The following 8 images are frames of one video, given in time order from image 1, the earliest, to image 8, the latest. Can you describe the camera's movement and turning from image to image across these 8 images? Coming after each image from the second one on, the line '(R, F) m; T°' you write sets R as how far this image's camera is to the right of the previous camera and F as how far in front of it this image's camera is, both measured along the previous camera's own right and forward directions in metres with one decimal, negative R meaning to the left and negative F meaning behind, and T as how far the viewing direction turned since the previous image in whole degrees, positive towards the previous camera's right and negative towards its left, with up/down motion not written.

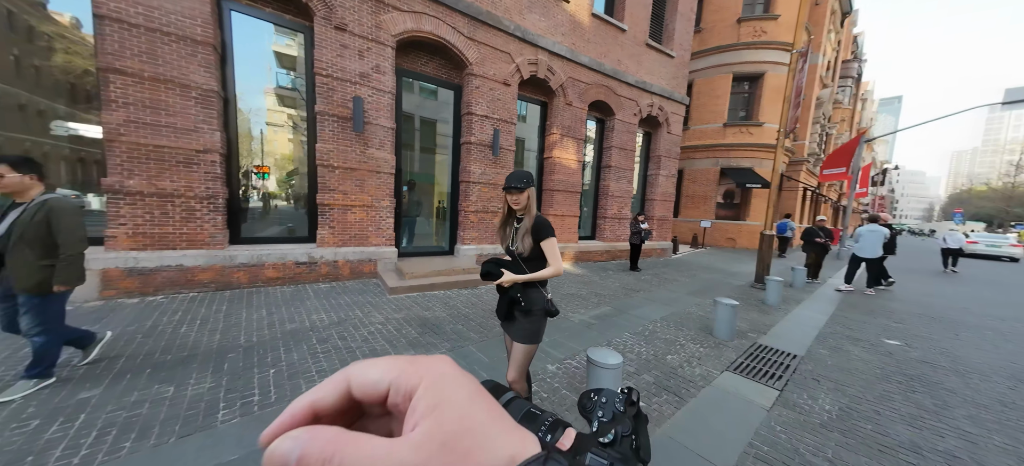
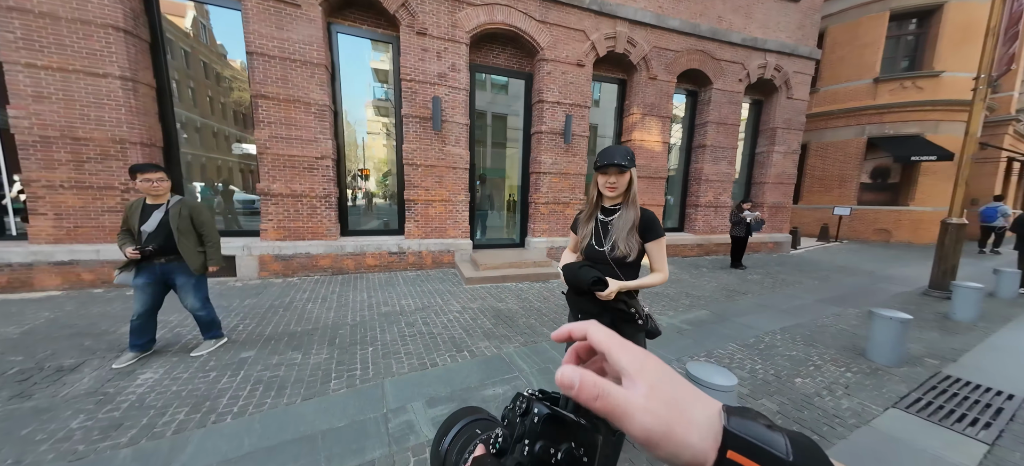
(+0.1, +0.2) m; -15°
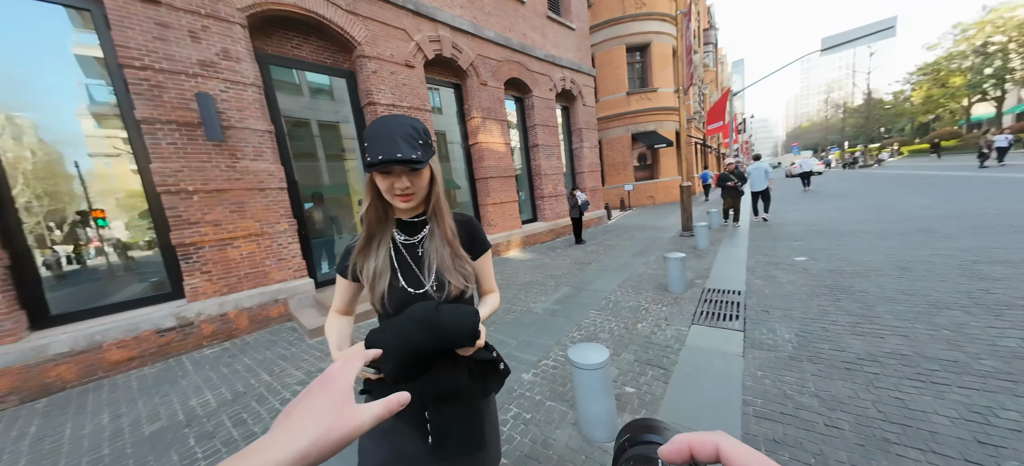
(-0.3, +0.4) m; +30°
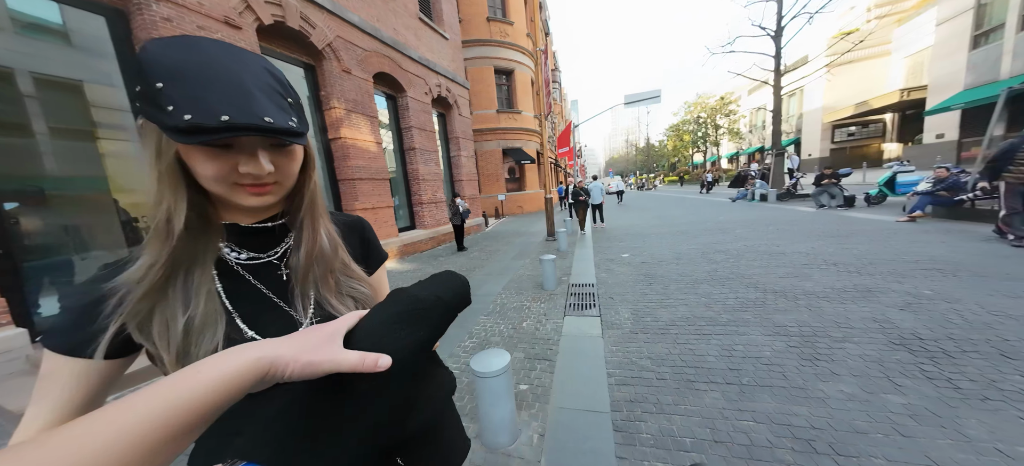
(-0.4, +0.1) m; +26°
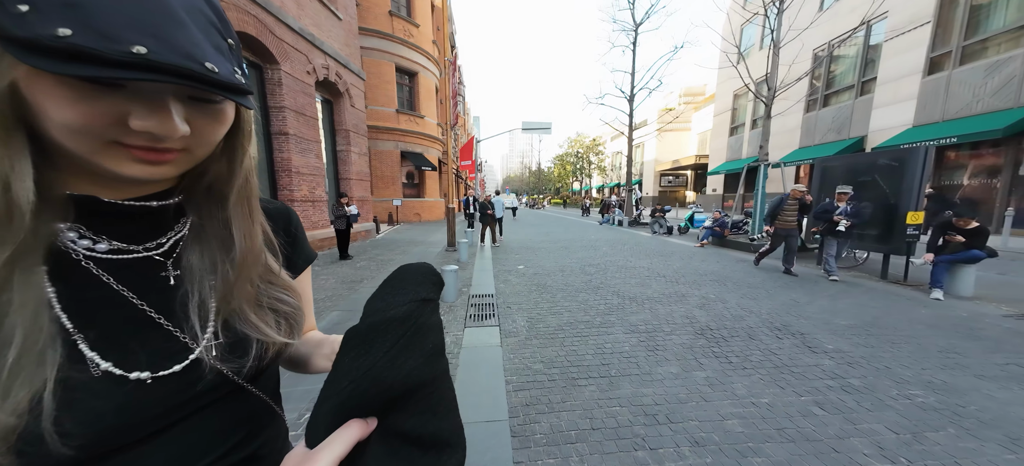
(-0.3, 0.0) m; +22°
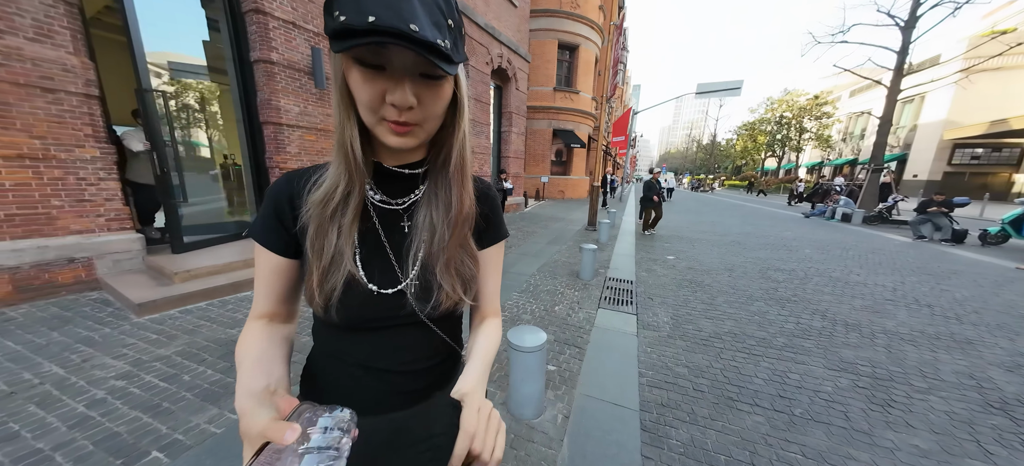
(+0.2, +0.2) m; -29°
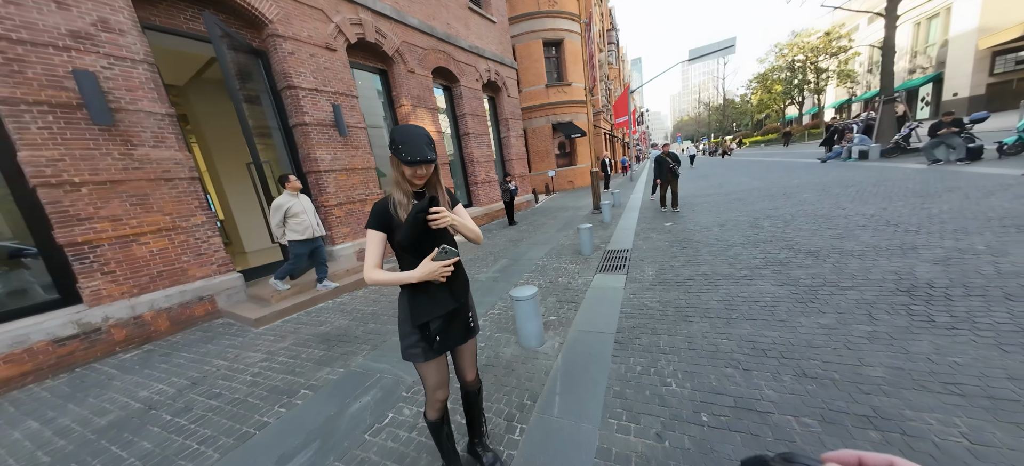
(+0.4, -0.9) m; -5°
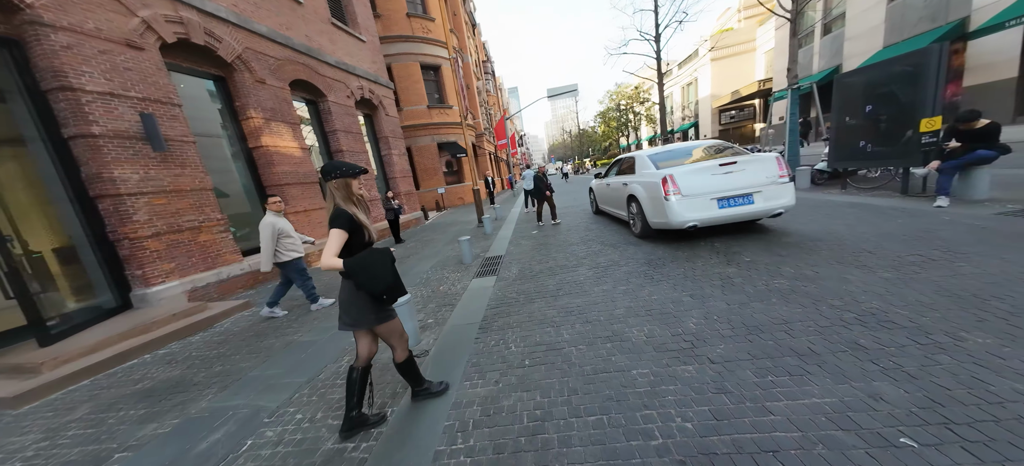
(+0.2, -0.6) m; +21°
